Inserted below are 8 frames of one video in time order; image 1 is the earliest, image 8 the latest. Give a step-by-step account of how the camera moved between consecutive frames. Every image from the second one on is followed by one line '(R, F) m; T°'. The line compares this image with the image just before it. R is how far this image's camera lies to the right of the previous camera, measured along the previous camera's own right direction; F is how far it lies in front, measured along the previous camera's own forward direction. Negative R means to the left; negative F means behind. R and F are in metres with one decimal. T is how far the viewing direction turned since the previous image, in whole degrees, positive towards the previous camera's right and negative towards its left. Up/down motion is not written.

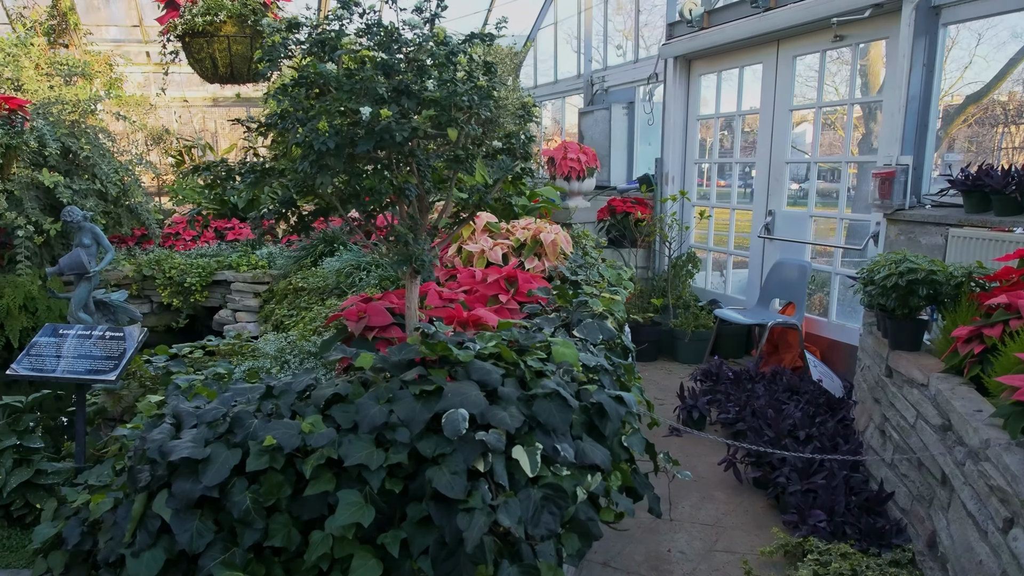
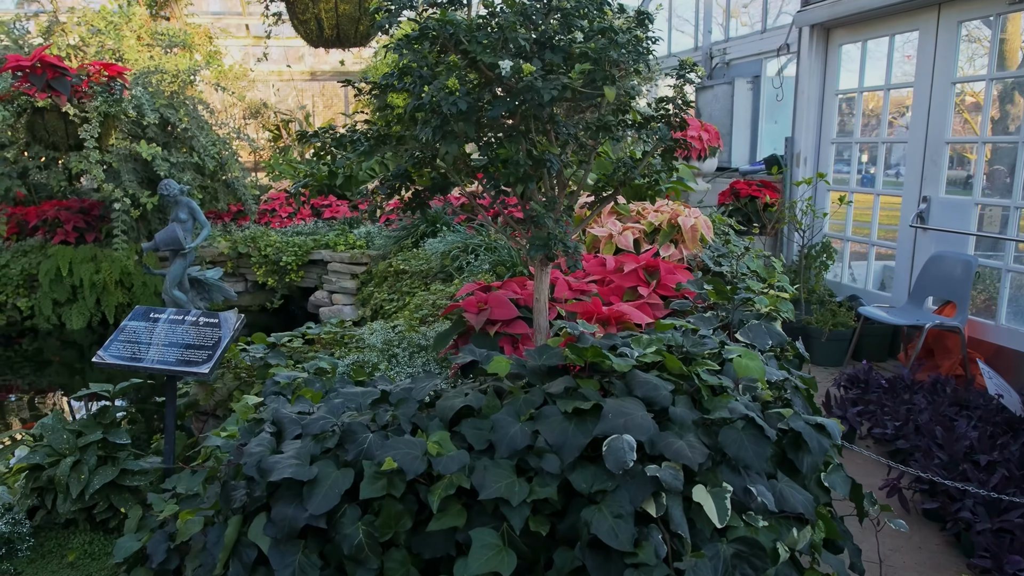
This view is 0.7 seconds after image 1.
(-0.2, +0.5) m; -6°
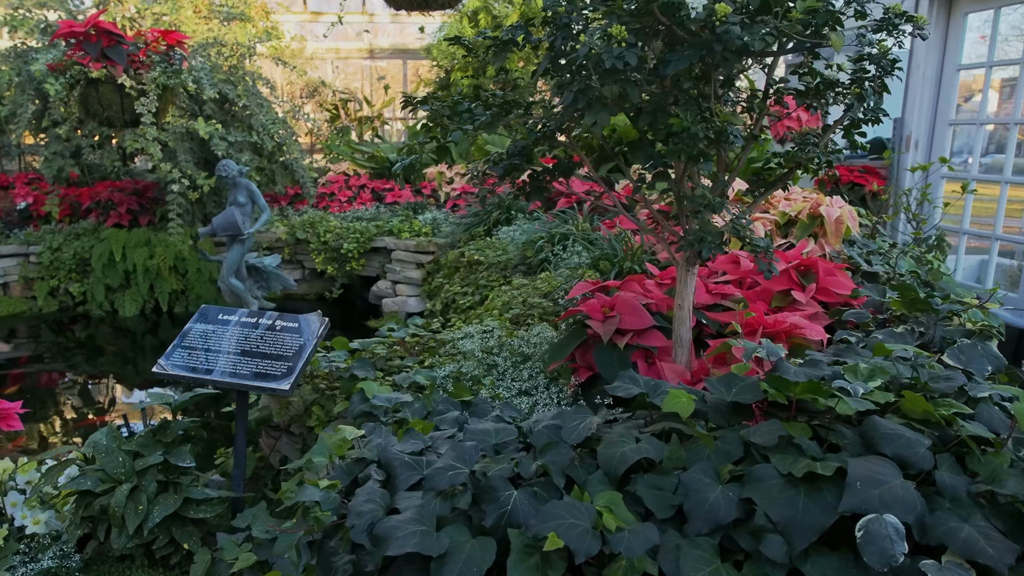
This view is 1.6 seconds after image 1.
(-0.3, +0.5) m; -3°
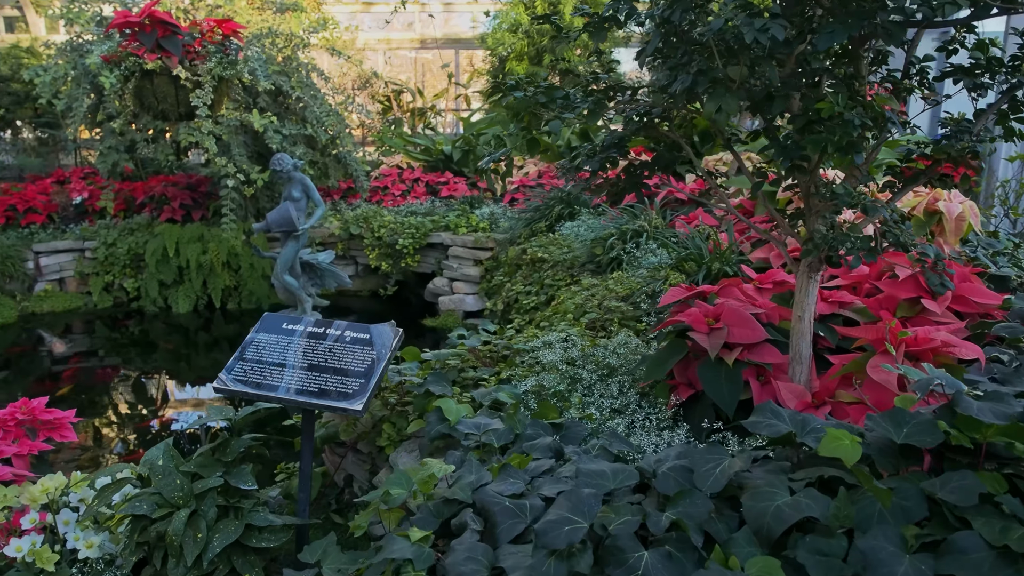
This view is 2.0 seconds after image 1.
(-0.1, +0.2) m; -3°
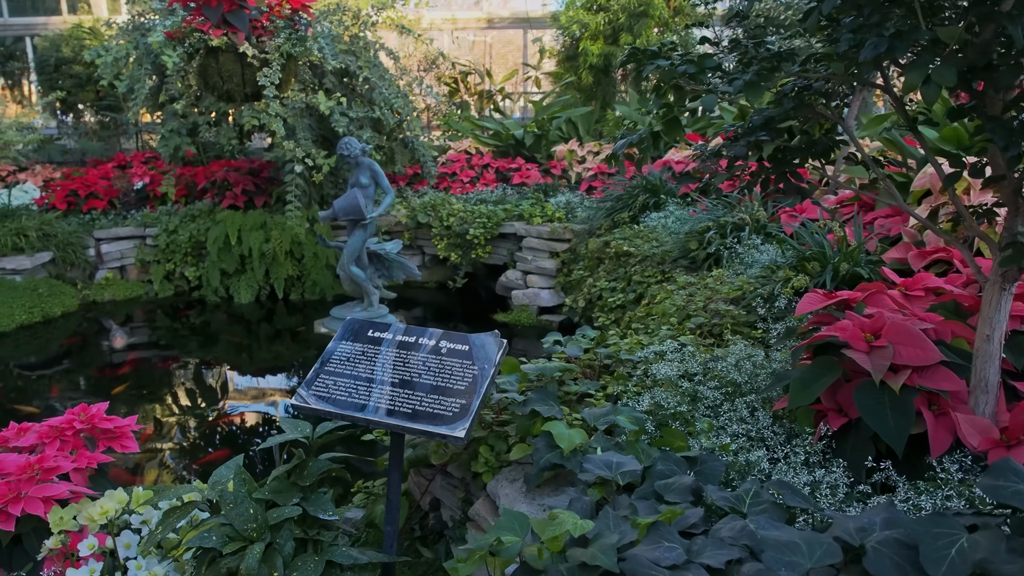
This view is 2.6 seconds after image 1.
(-0.2, +0.3) m; -3°
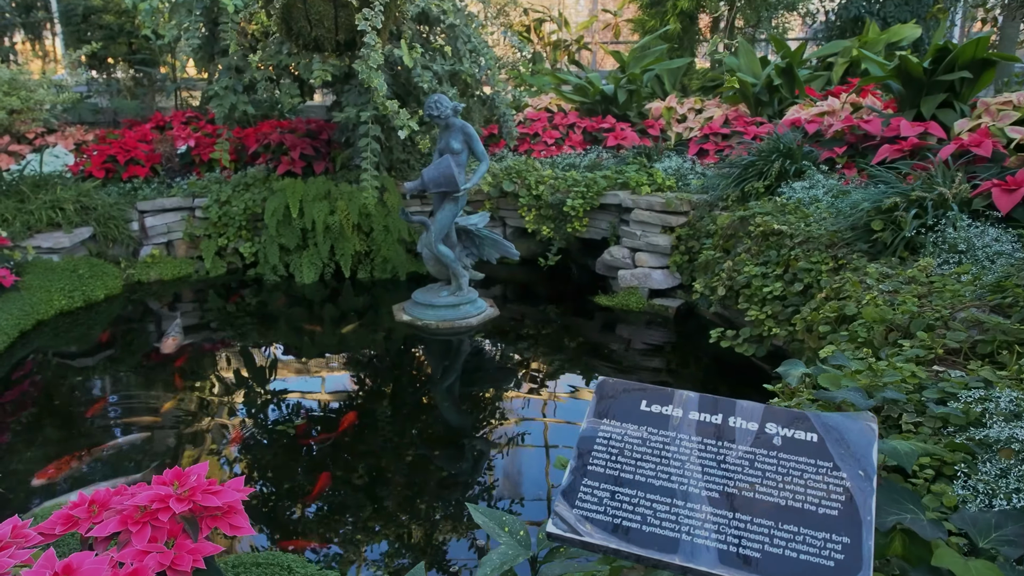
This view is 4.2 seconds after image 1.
(-0.5, +0.7) m; -1°
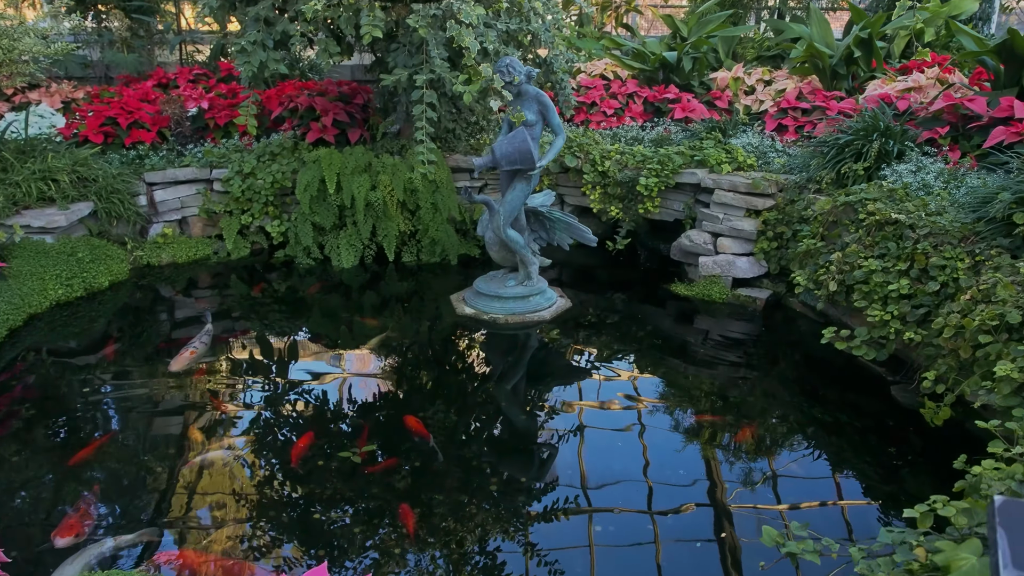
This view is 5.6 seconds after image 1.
(-0.5, +0.5) m; +3°
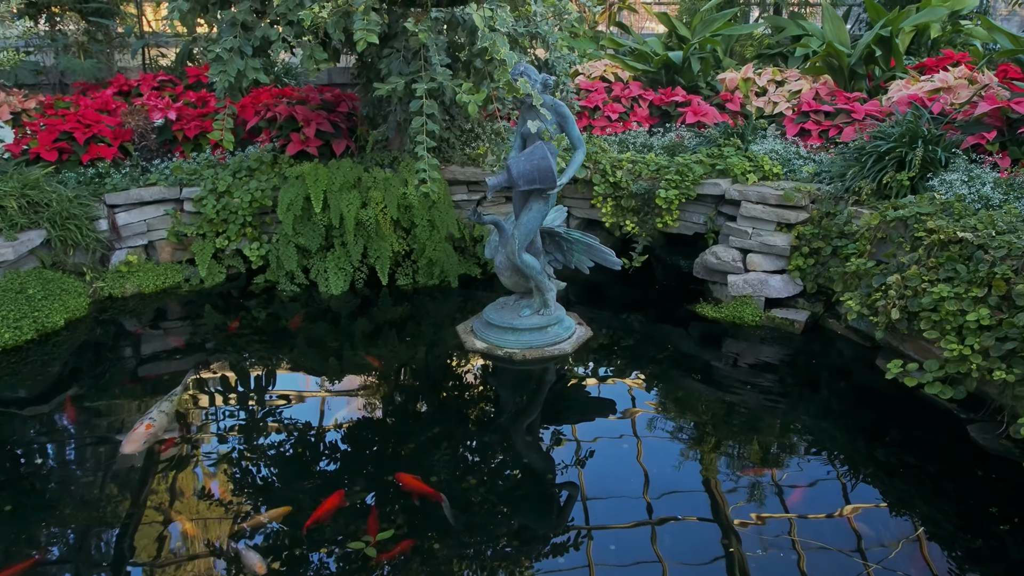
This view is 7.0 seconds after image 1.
(-0.2, +0.4) m; +2°
